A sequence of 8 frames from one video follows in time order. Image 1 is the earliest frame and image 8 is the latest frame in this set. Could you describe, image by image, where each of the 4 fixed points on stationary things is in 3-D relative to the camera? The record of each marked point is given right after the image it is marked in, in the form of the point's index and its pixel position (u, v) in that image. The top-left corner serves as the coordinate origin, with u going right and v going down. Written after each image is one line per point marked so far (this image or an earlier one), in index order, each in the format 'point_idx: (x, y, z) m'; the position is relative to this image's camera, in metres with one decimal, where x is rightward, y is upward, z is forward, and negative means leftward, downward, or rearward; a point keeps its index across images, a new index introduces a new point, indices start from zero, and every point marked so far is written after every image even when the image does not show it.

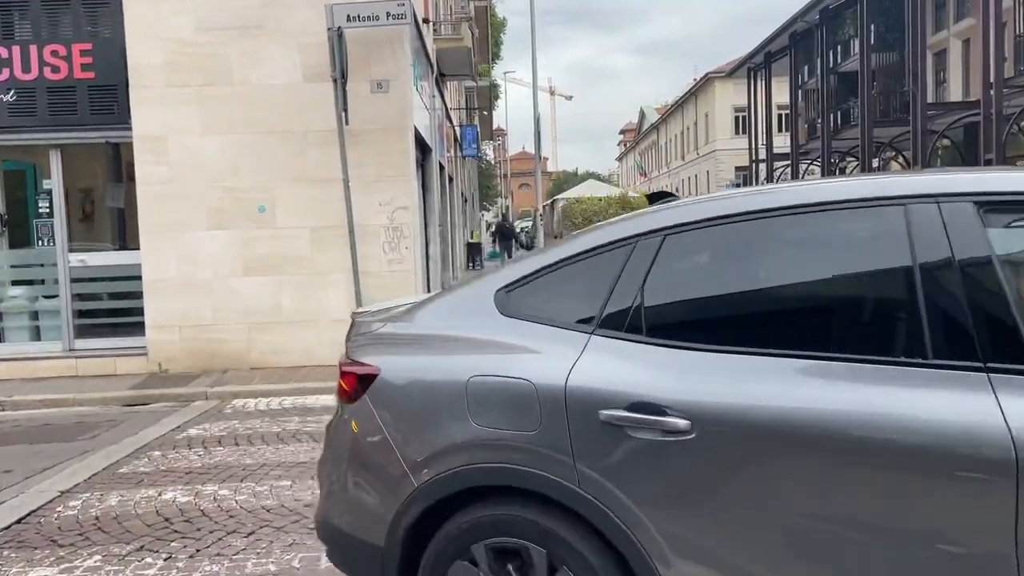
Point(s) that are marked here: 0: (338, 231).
0: (-2.2, +0.7, +10.1) m
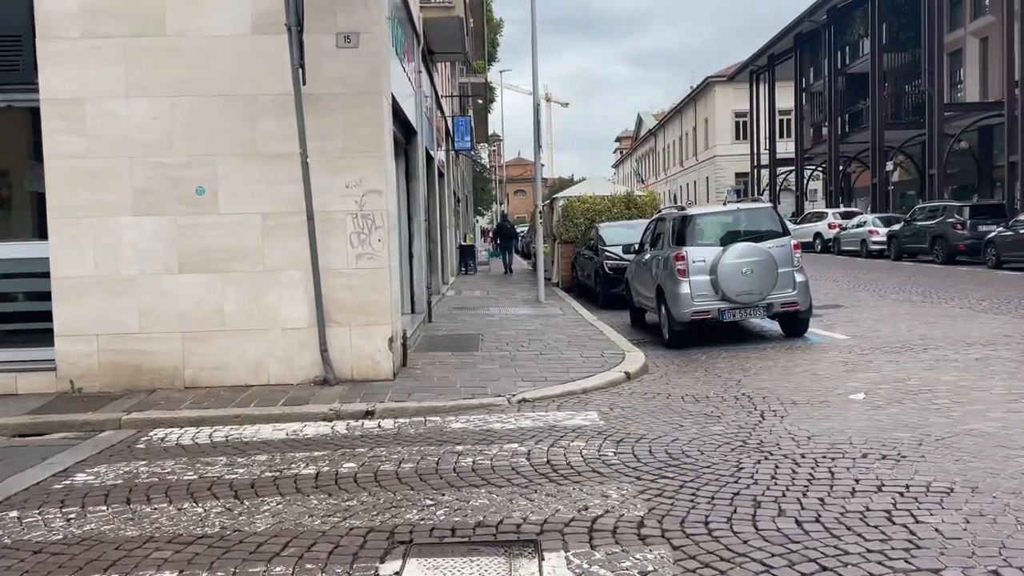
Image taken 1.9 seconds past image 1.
0: (-2.2, +0.7, +8.2) m
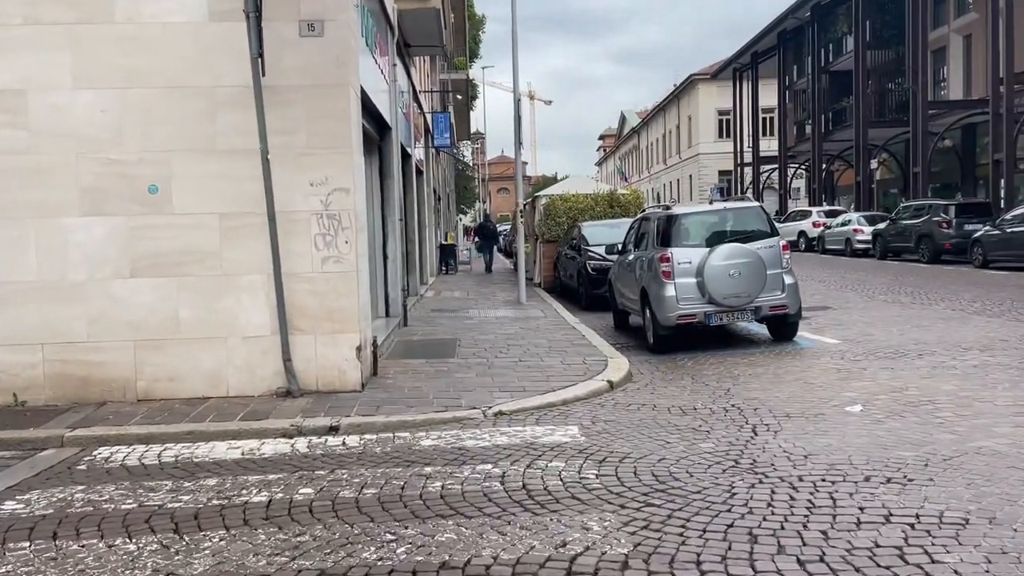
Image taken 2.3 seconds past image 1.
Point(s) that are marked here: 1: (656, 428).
0: (-2.4, +0.7, +7.7) m
1: (+1.2, -1.1, +6.5) m
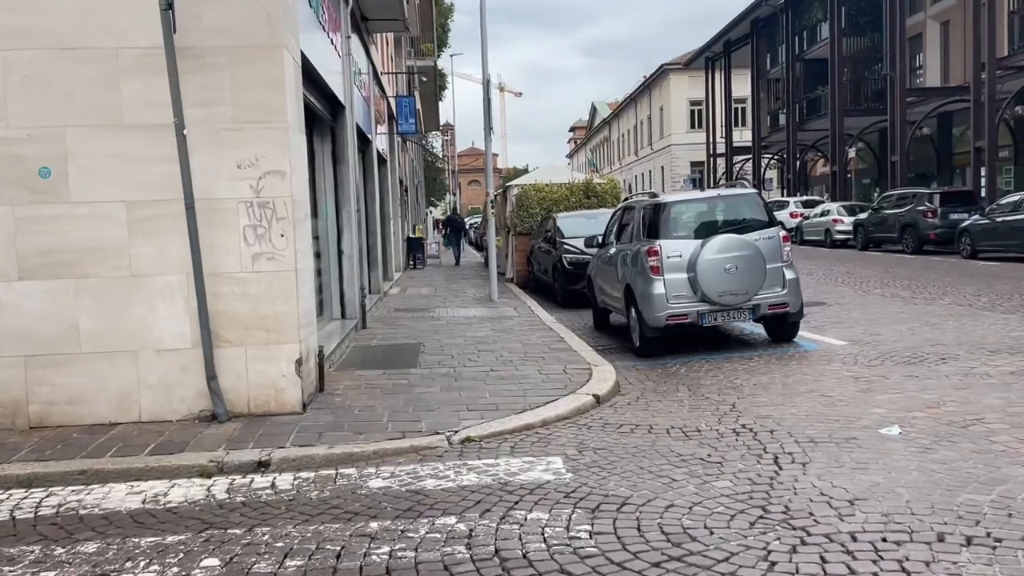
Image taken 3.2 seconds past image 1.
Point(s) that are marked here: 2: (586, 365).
0: (-2.7, +0.6, +6.4) m
1: (+1.0, -1.1, +5.4) m
2: (+0.8, -0.8, +8.3) m
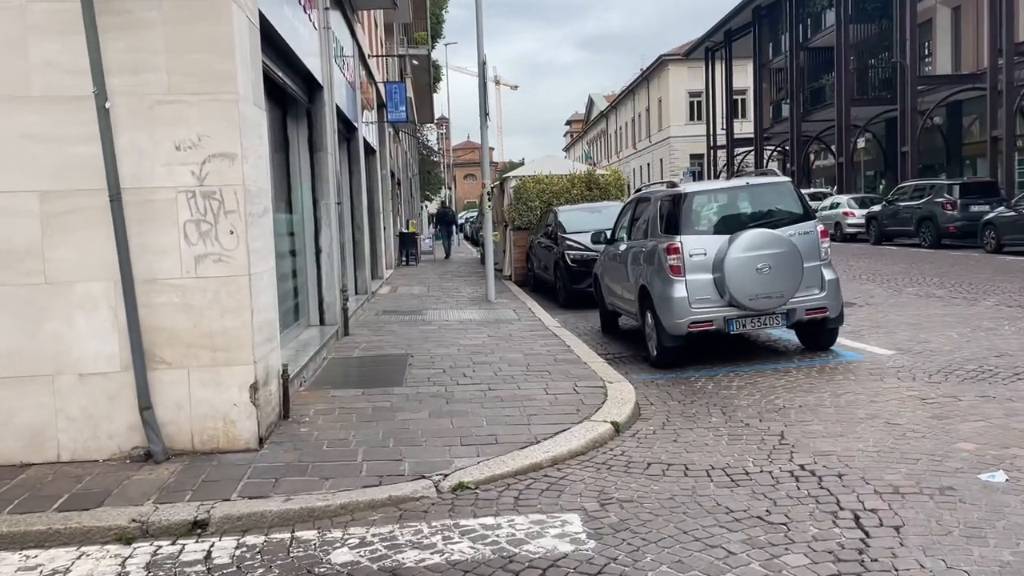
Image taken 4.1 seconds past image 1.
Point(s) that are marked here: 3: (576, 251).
0: (-2.7, +0.6, +5.2) m
1: (+1.0, -1.2, +4.2) m
2: (+0.8, -0.8, +7.2) m
3: (+1.1, +0.6, +14.1) m
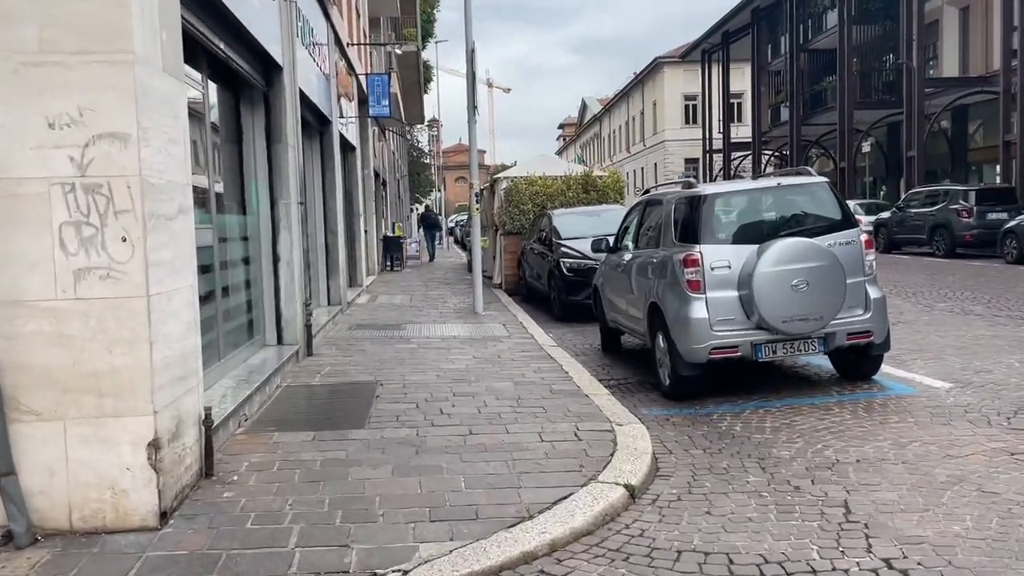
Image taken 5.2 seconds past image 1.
0: (-2.7, +0.4, +3.8) m
1: (+0.9, -1.3, +2.9) m
2: (+0.7, -1.0, +5.9) m
3: (+1.0, +0.5, +12.8) m
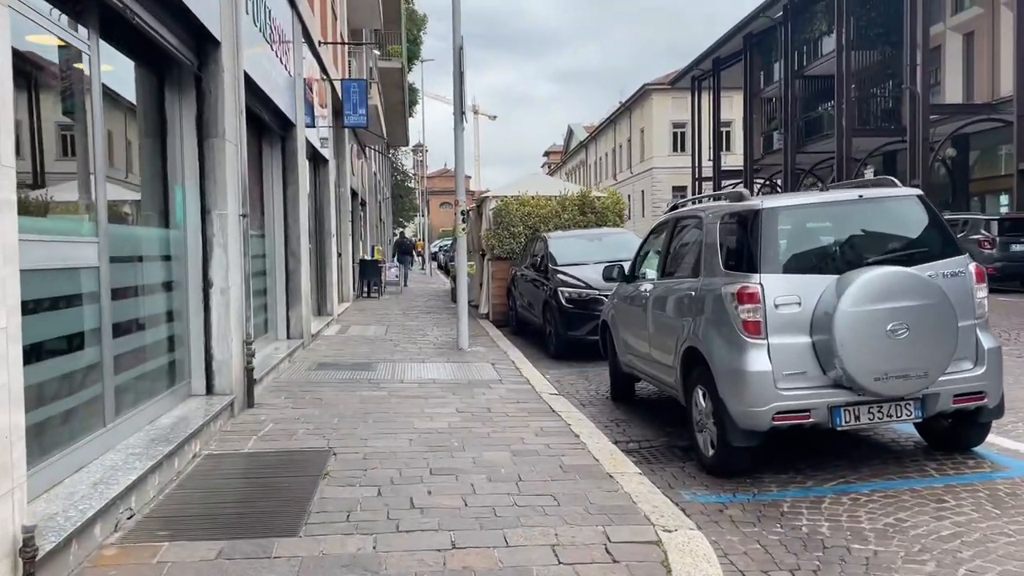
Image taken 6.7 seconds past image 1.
0: (-2.7, +0.3, +2.0) m
1: (+1.0, -1.5, +1.1) m
2: (+0.7, -1.2, +4.1) m
3: (+0.8, 0.0, +11.1) m
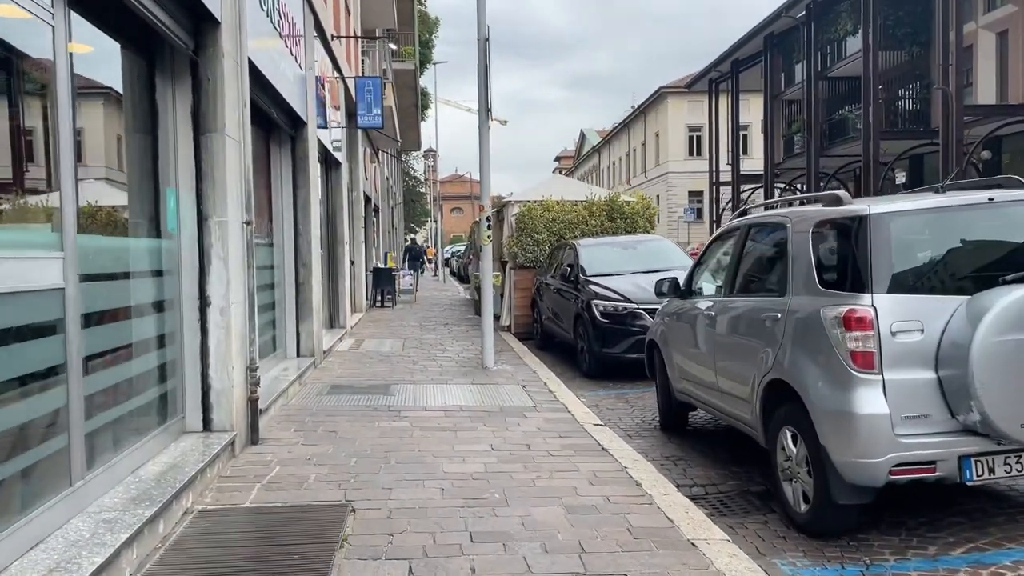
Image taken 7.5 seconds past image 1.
0: (-2.4, +0.2, +1.1) m
1: (+1.2, -1.6, +0.1) m
2: (+1.0, -1.3, +3.1) m
3: (+1.2, -0.2, +10.1) m
